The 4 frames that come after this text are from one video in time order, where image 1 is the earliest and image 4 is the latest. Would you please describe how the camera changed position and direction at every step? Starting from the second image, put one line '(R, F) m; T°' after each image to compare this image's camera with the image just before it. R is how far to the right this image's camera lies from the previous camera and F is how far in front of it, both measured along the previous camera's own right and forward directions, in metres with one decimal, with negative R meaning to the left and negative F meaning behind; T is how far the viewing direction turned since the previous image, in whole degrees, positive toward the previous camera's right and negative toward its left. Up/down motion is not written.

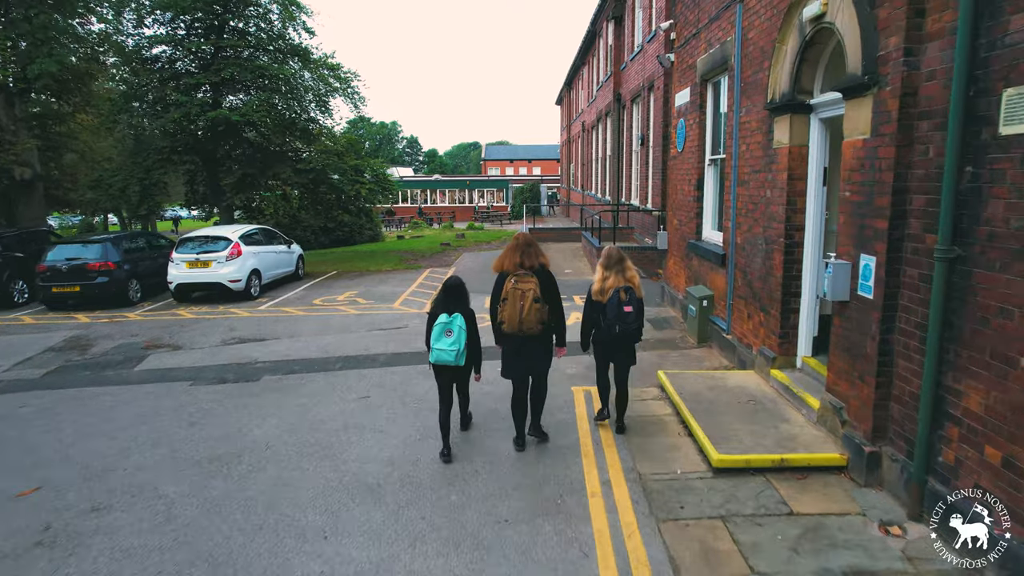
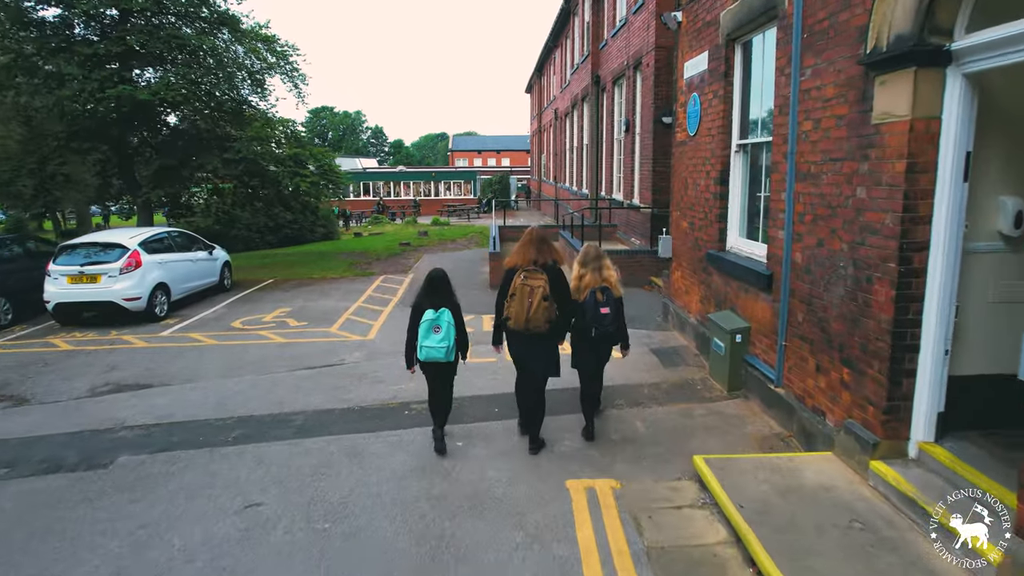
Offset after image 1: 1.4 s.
(0.0, +2.2) m; +3°
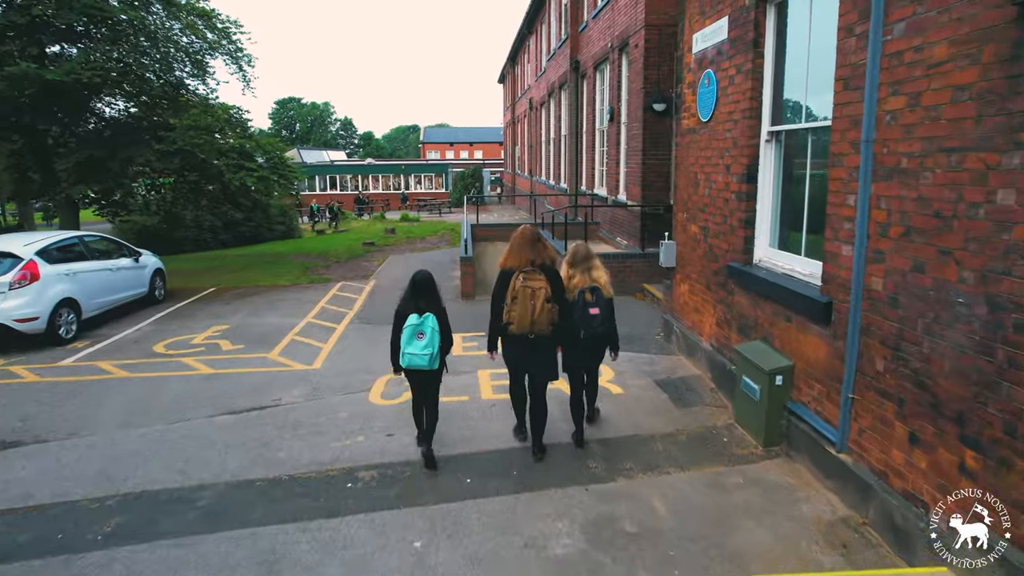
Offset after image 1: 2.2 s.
(0.0, +1.4) m; +2°
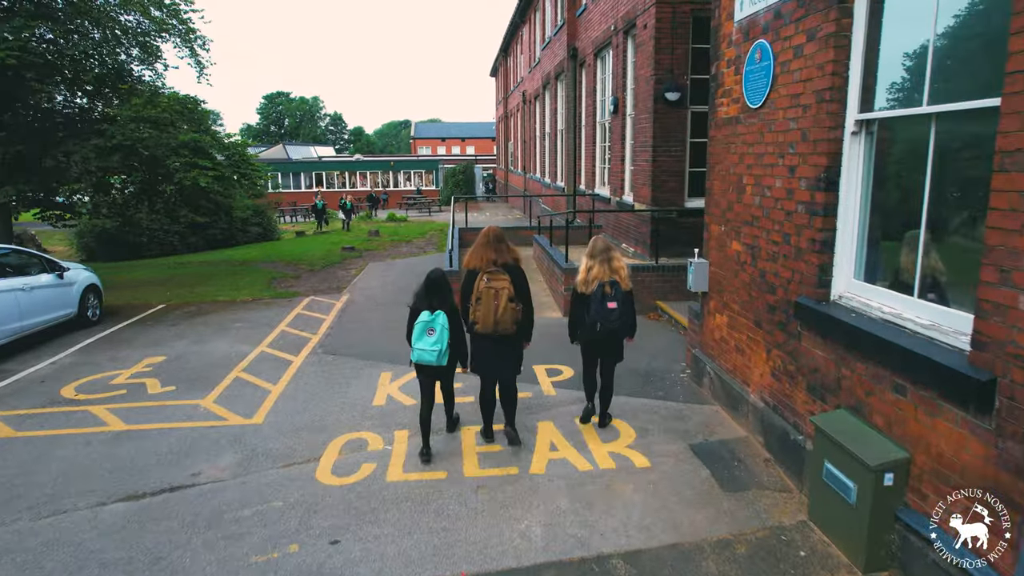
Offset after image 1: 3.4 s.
(0.0, +1.5) m; +1°
